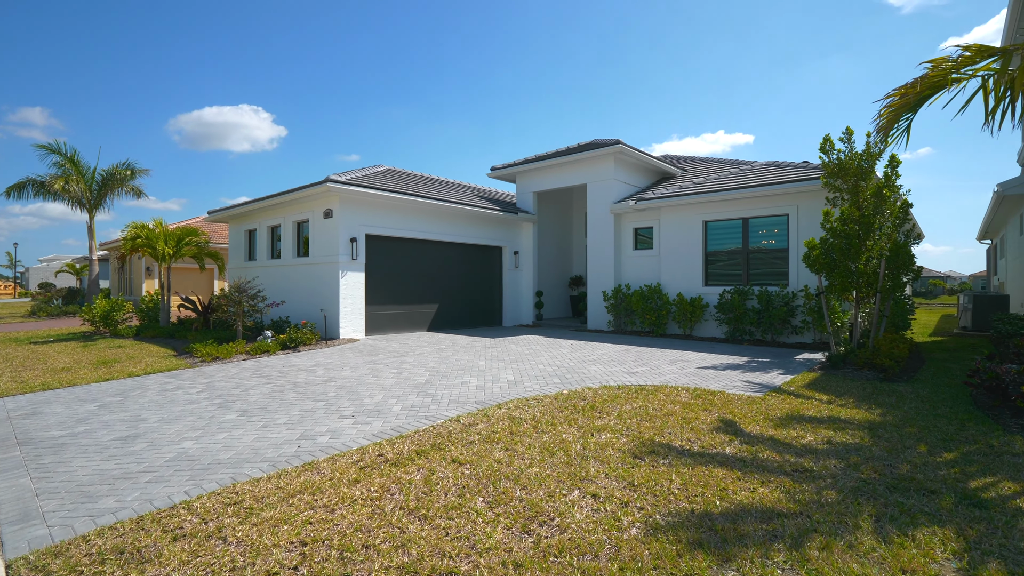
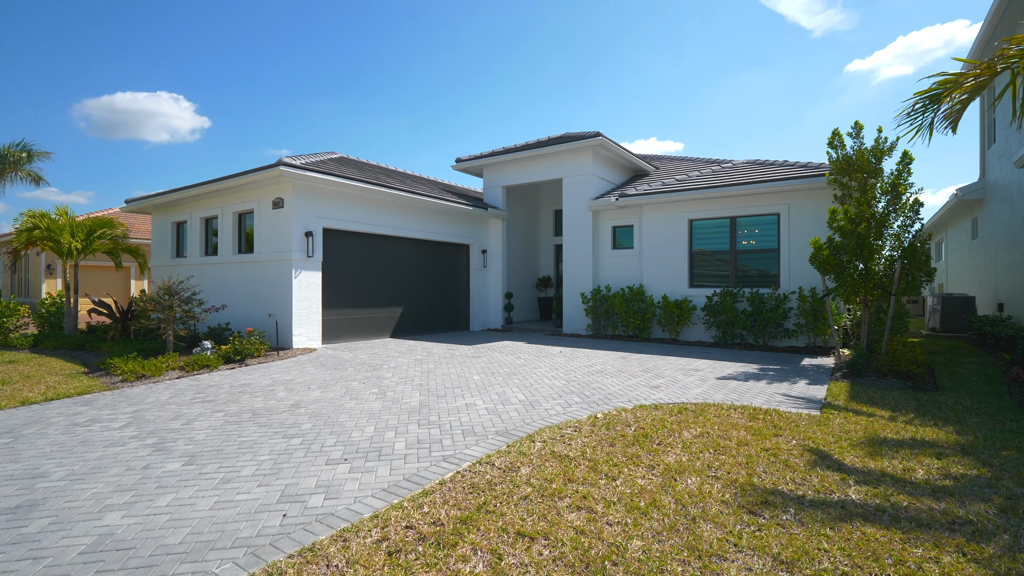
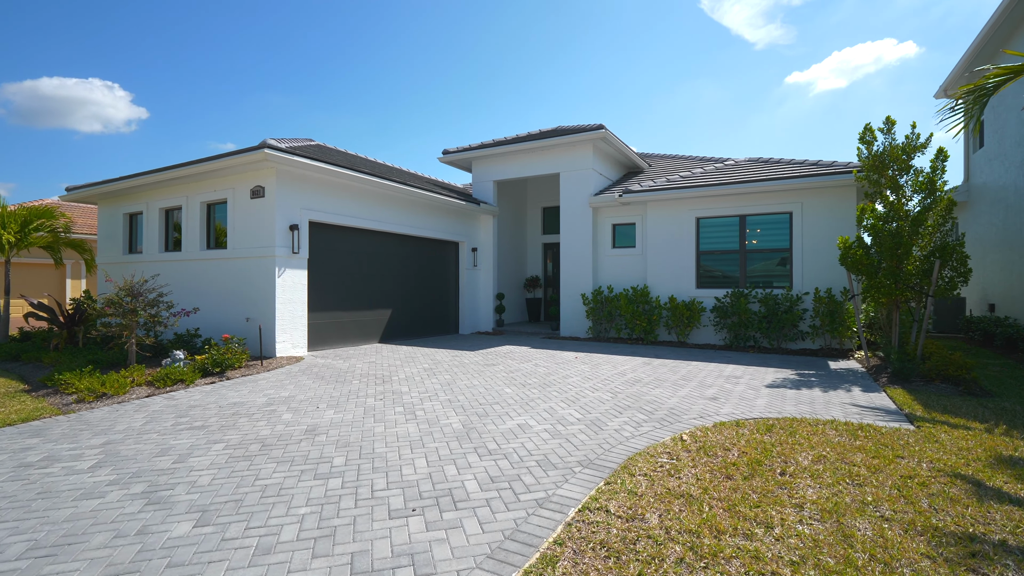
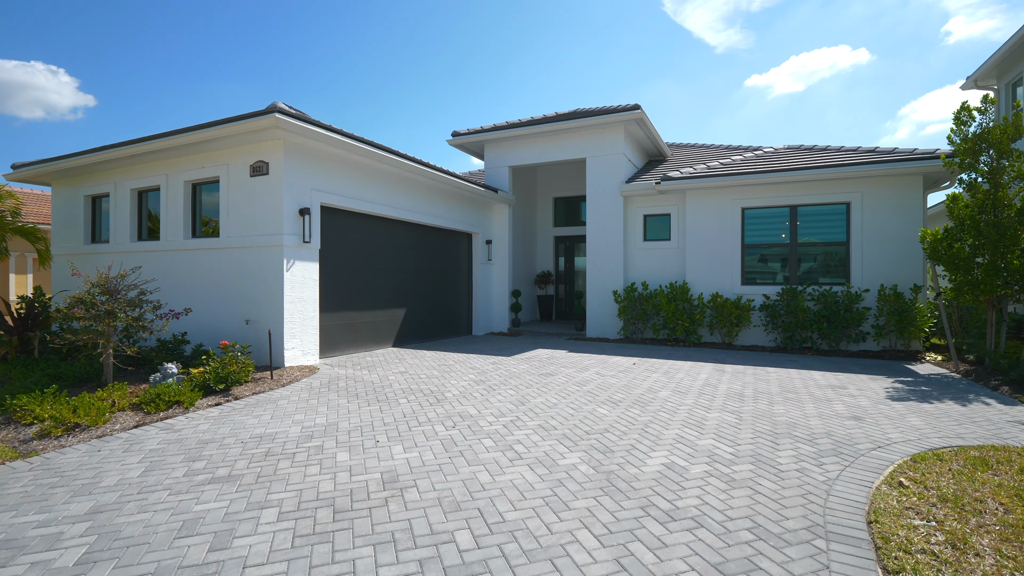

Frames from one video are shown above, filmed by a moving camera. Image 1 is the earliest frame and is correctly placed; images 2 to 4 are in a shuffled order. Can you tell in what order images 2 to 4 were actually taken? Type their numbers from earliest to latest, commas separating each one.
2, 3, 4
